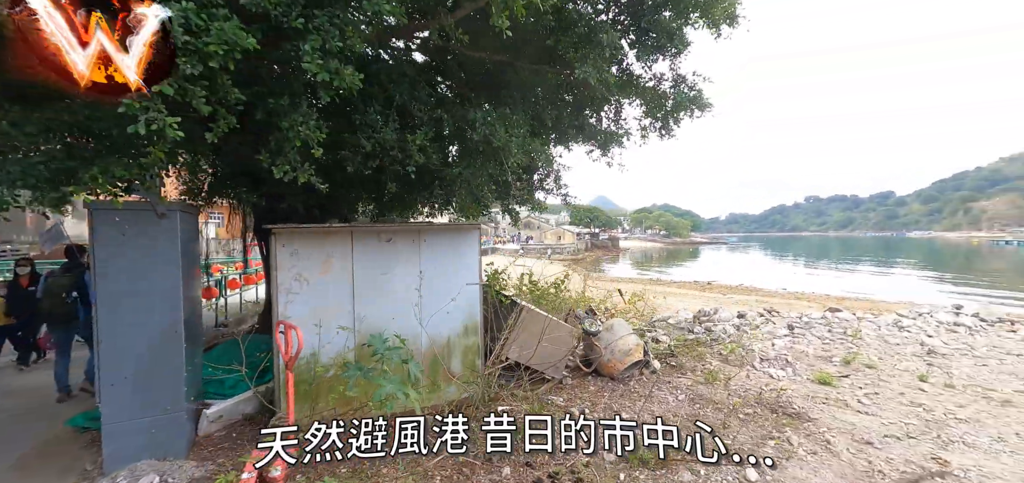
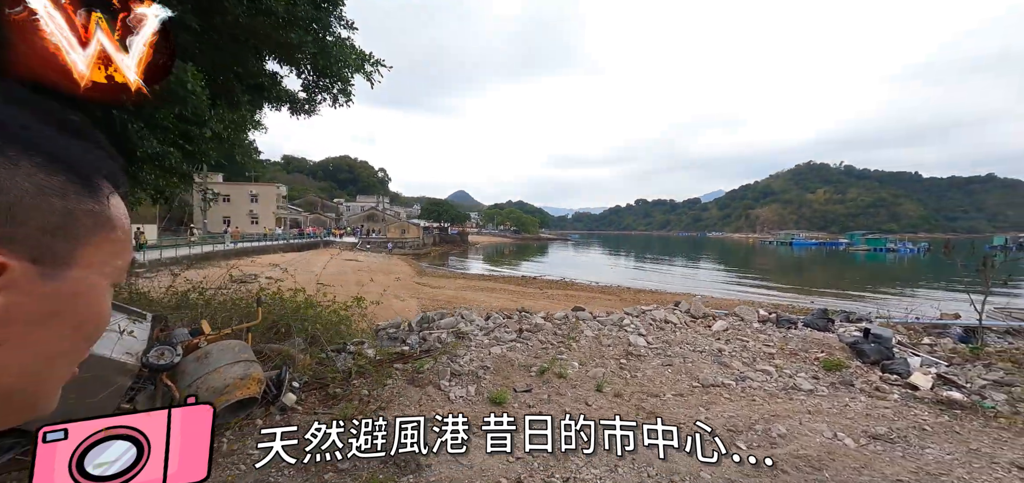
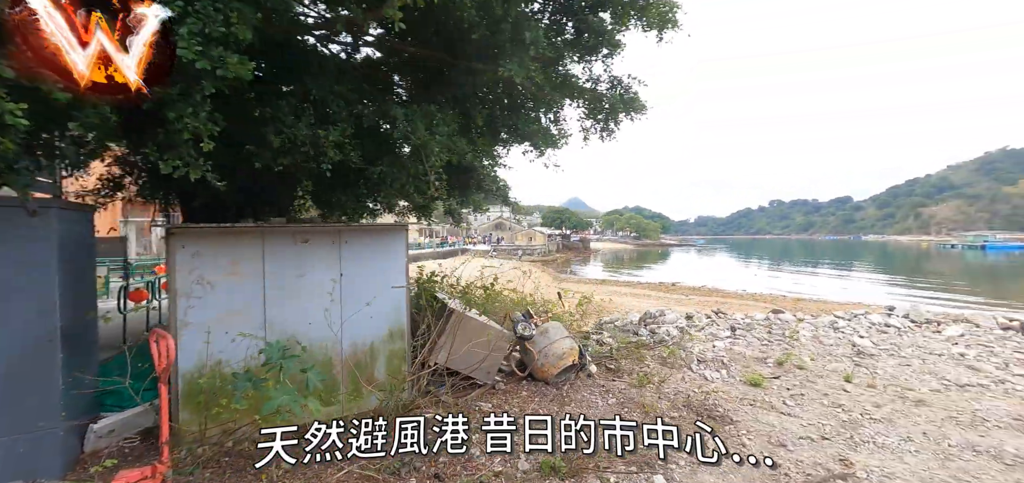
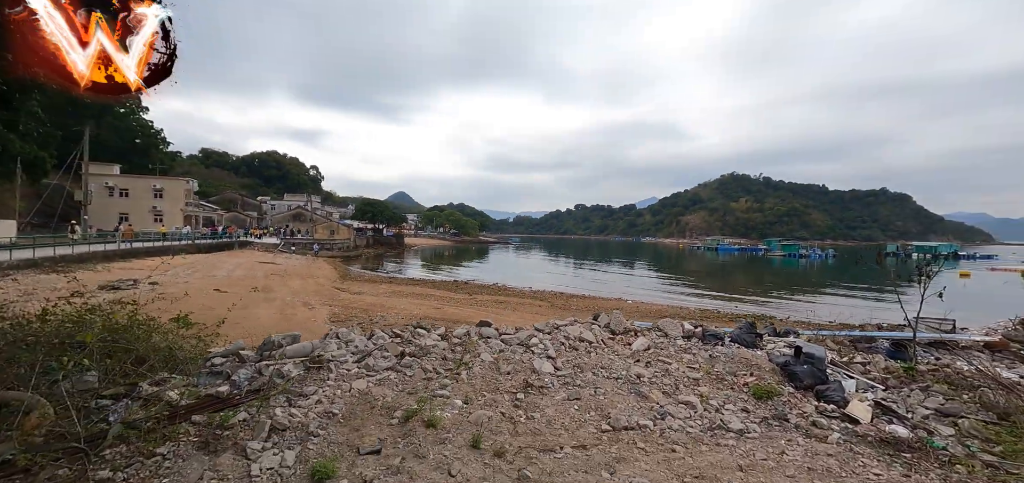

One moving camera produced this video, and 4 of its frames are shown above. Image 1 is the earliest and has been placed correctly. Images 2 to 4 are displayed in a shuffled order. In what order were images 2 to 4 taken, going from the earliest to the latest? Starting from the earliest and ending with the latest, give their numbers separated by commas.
3, 2, 4
